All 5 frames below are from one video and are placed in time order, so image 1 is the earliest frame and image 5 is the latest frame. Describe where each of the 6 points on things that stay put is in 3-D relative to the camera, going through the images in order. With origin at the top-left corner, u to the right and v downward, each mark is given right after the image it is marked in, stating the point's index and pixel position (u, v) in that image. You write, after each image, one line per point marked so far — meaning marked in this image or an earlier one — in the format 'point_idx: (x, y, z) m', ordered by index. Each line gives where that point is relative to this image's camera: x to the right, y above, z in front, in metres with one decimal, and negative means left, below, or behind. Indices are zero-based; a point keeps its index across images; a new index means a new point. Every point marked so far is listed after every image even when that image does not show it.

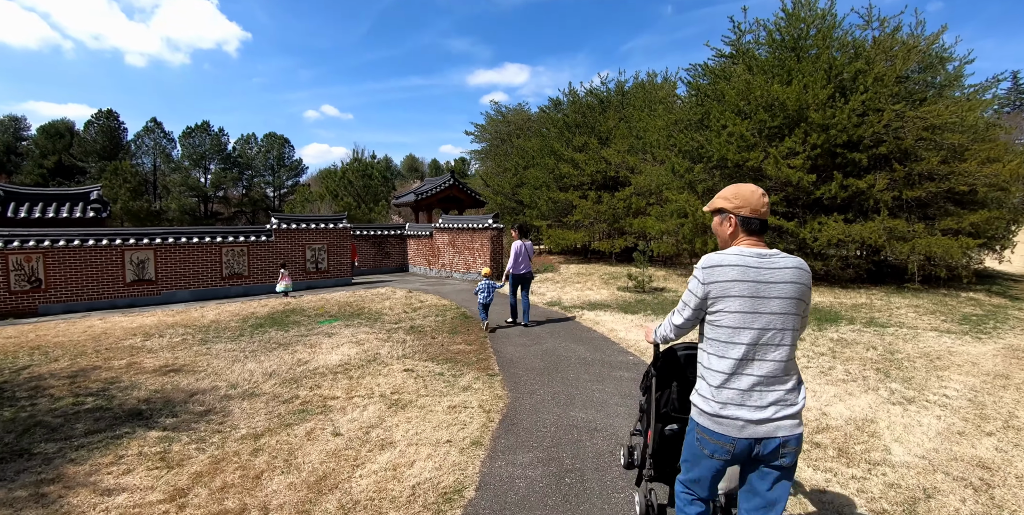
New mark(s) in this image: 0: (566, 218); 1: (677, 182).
0: (+2.0, +1.6, +19.6) m
1: (+4.9, +2.3, +14.5) m
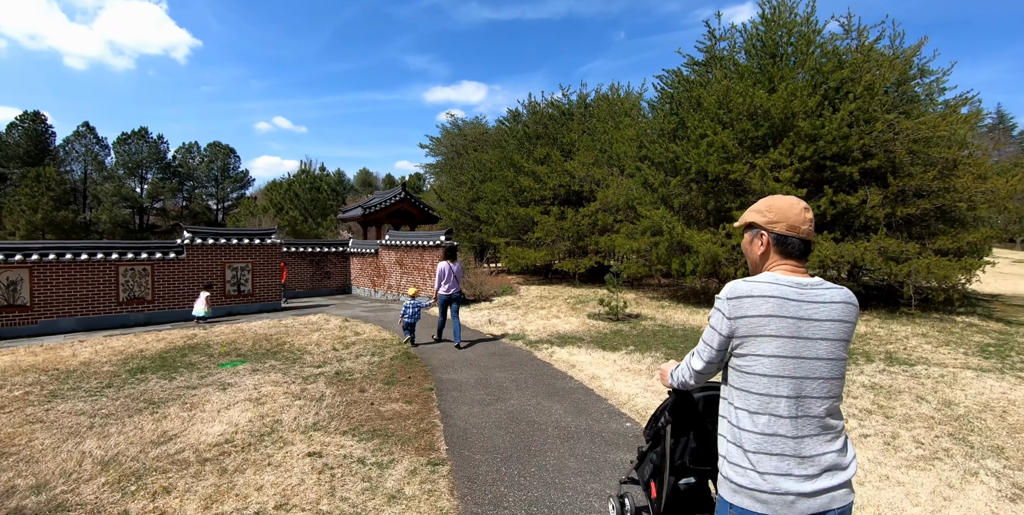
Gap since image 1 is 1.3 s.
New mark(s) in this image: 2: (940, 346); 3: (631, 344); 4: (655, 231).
0: (+0.5, +0.8, +18.2) m
1: (+3.8, +1.7, +13.3) m
2: (+6.9, -1.5, +7.8) m
3: (+2.0, -1.4, +8.1) m
4: (+3.7, +0.7, +12.6) m
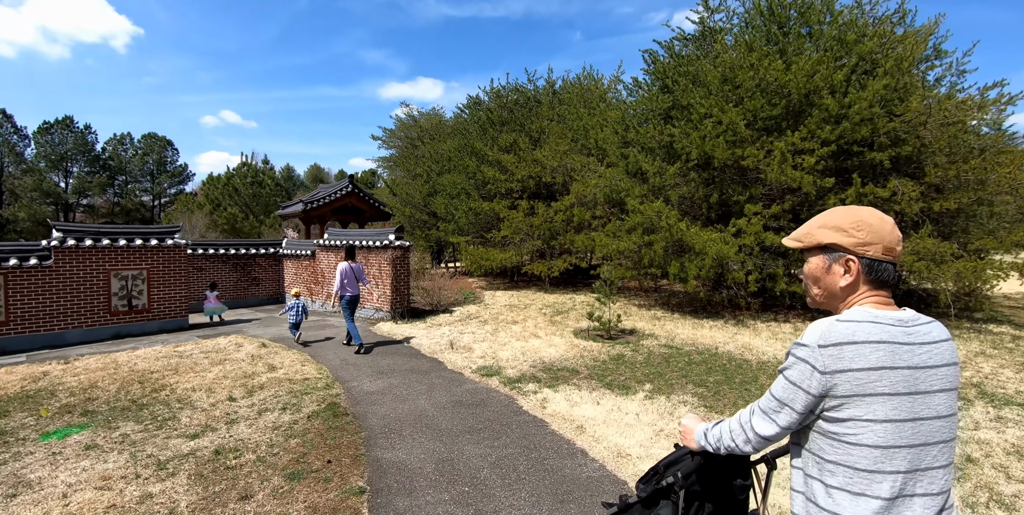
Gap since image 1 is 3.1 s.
0: (-0.7, +0.8, +16.0) m
1: (+3.0, +1.7, +11.5) m
2: (+6.6, -1.5, +6.3) m
3: (+1.7, -1.5, +6.2) m
4: (+3.0, +0.6, +10.7) m
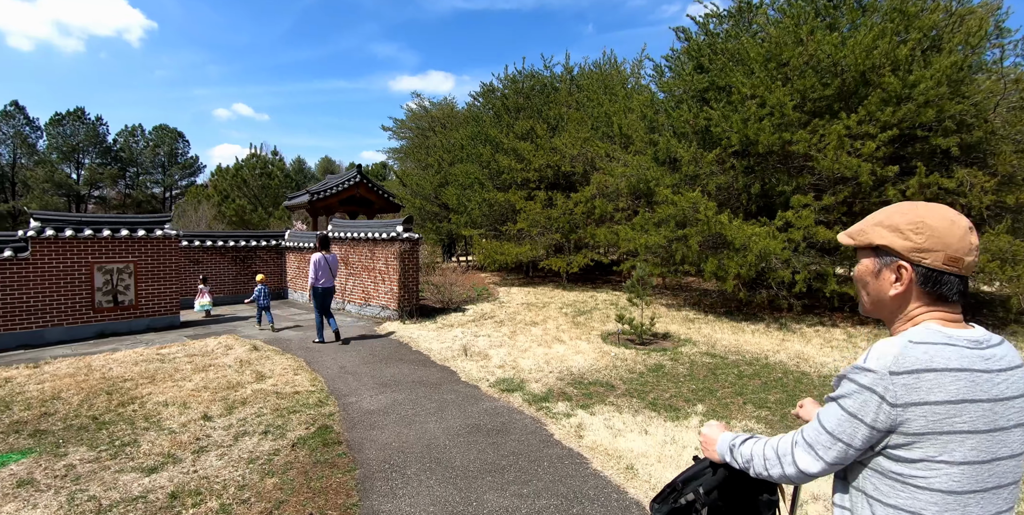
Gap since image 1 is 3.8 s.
0: (-0.2, +1.0, +15.1) m
1: (+3.4, +1.7, +10.5) m
2: (+6.9, -1.5, +5.2) m
3: (+1.9, -1.5, +5.2) m
4: (+3.4, +0.7, +9.7) m
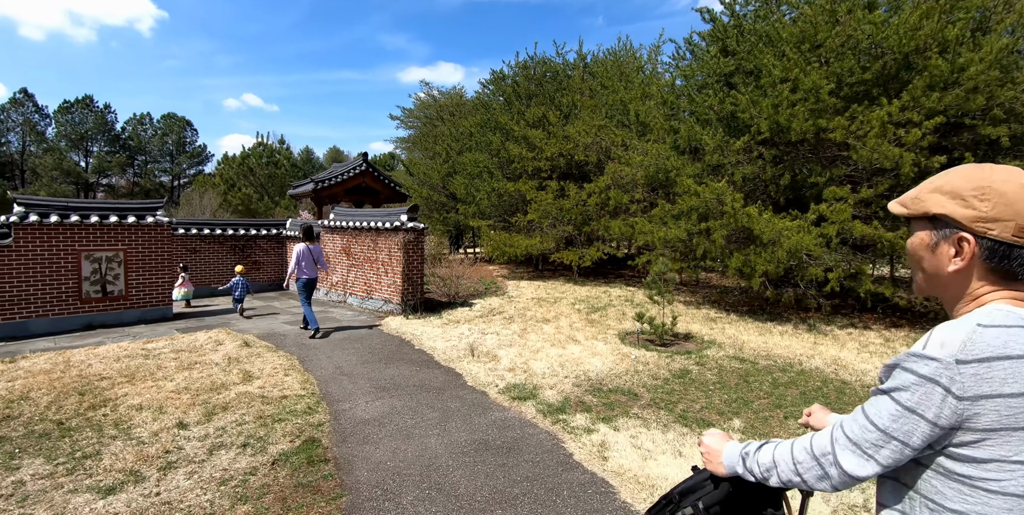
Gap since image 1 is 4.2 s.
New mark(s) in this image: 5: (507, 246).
0: (+0.1, +1.2, +14.5) m
1: (+3.6, +1.9, +9.8) m
2: (+7.0, -1.5, +4.6) m
3: (+2.0, -1.4, +4.7) m
4: (+3.6, +0.8, +9.1) m
5: (-0.1, +0.3, +13.6) m
